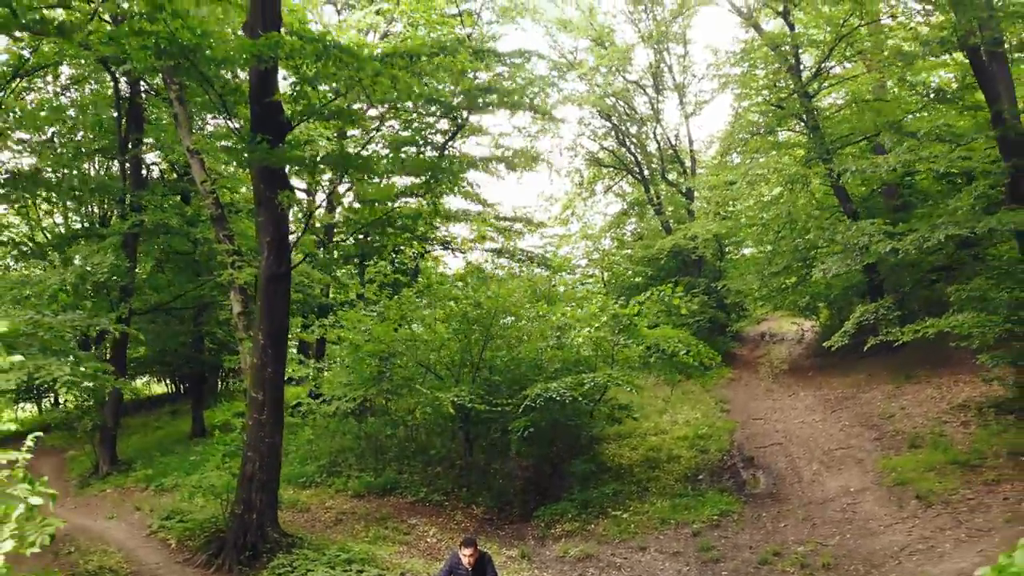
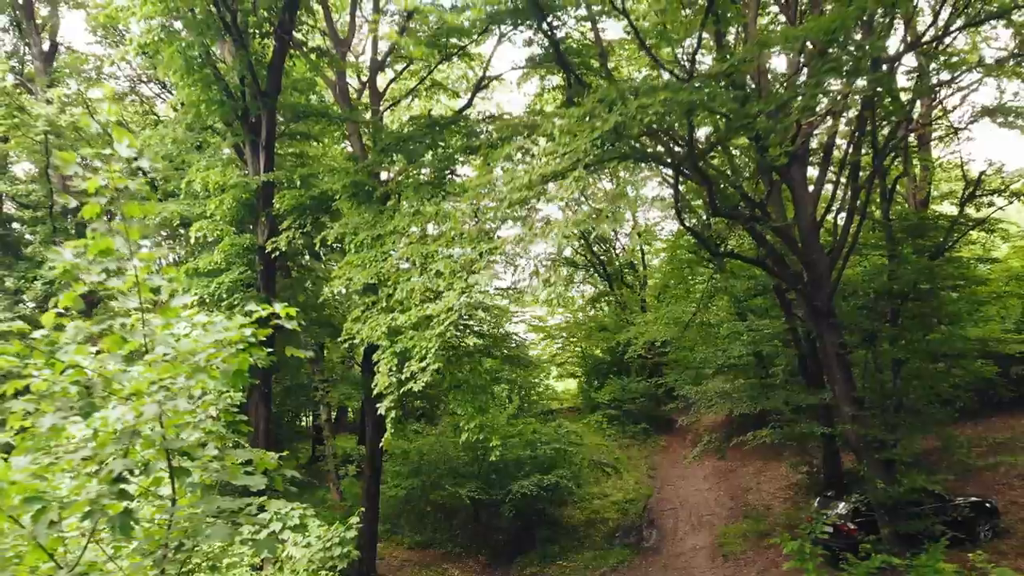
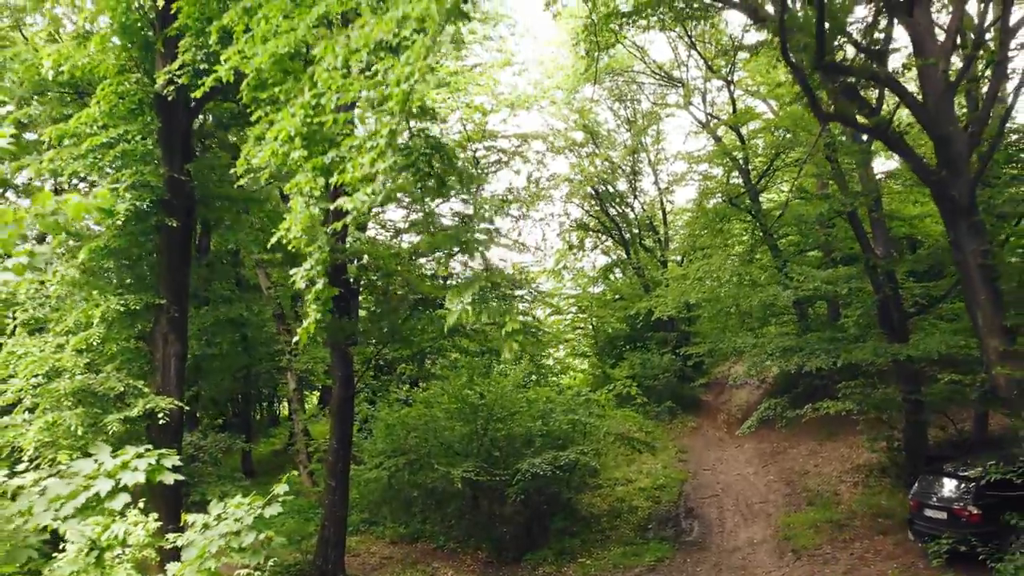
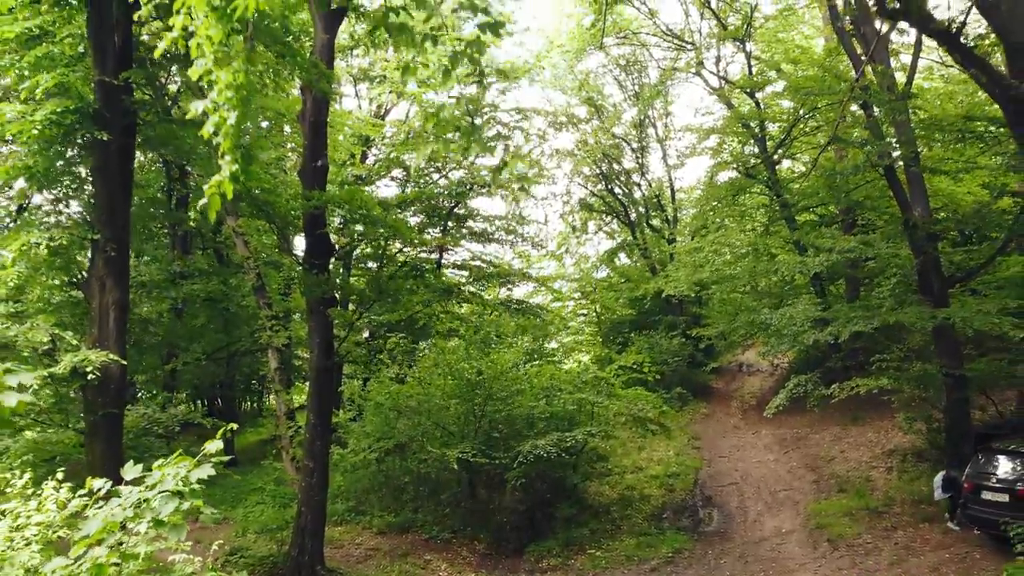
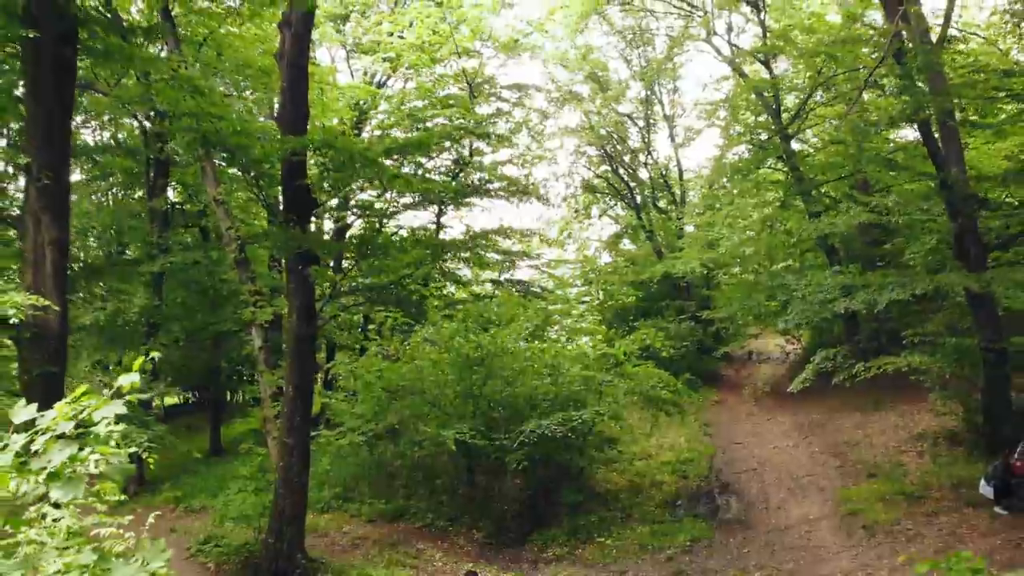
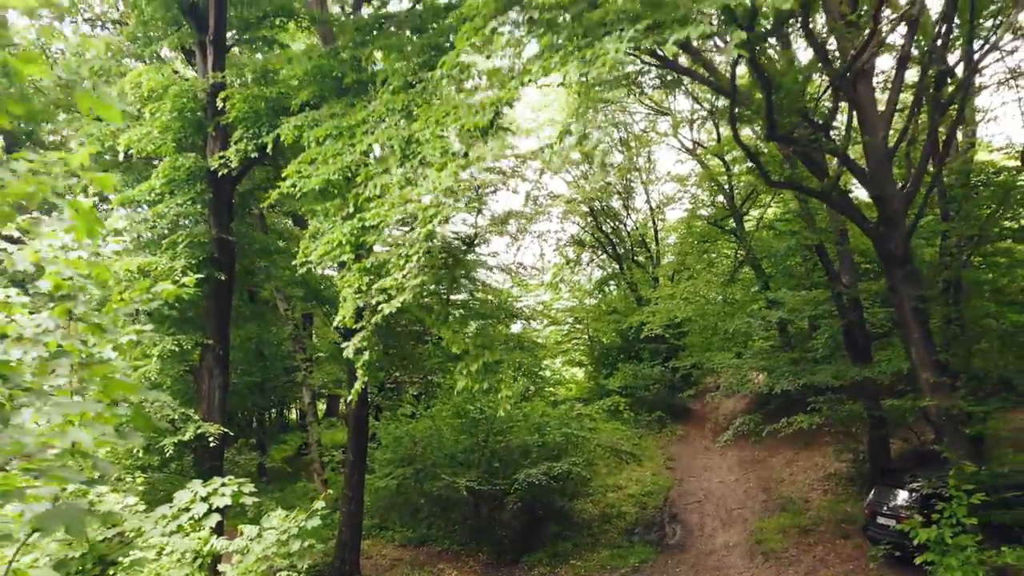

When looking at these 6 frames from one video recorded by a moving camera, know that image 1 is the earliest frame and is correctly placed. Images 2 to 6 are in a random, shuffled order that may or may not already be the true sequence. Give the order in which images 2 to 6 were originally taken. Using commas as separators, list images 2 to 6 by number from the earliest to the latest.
5, 4, 3, 6, 2
